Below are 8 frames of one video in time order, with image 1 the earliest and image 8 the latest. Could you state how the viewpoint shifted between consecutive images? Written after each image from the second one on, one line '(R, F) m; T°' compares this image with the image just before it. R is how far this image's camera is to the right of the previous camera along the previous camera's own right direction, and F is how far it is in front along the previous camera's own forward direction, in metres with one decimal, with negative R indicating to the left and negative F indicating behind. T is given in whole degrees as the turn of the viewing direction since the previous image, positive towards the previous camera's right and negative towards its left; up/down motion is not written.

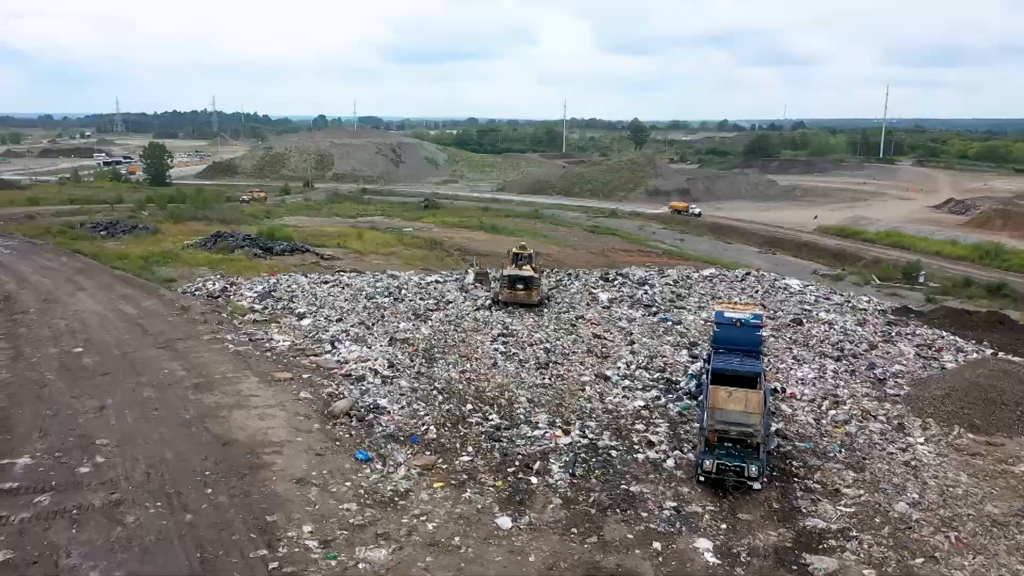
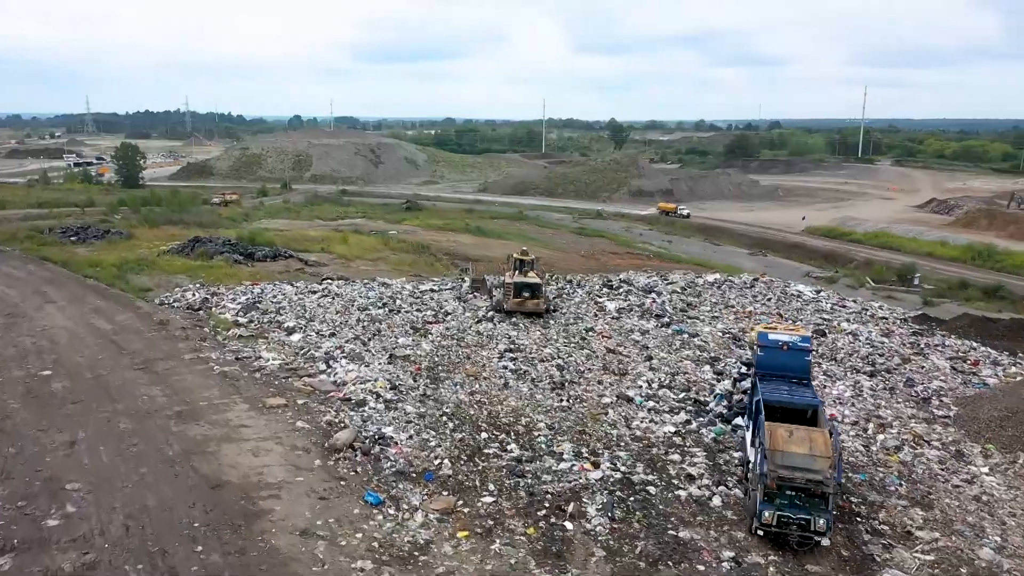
(-0.5, +1.1) m; +2°
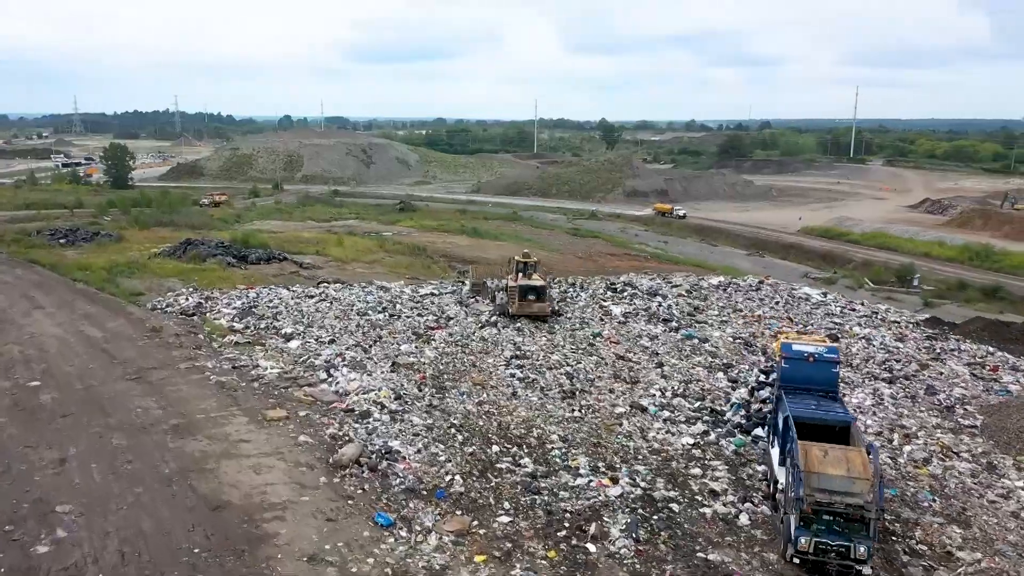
(-0.3, +0.4) m; +1°
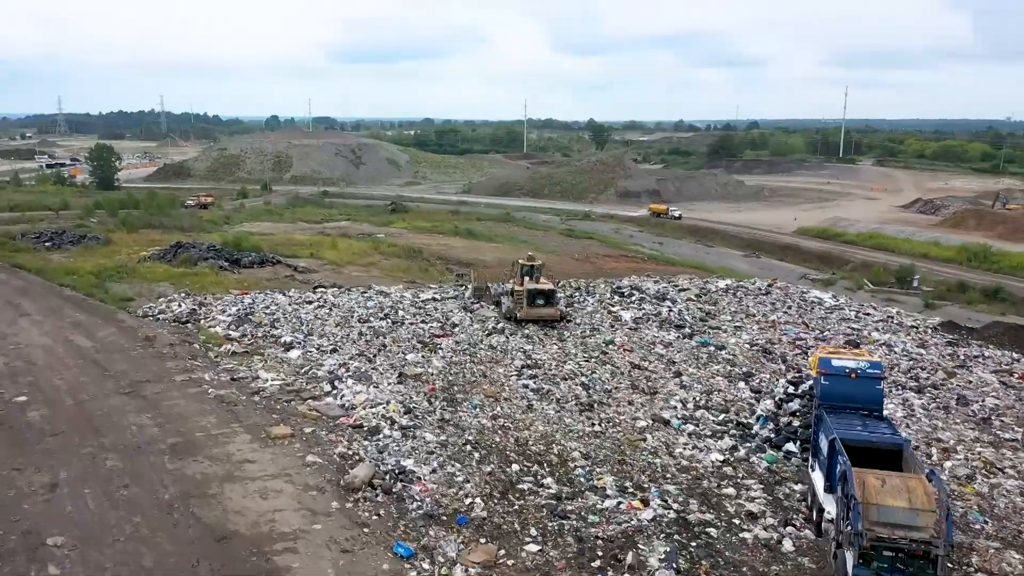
(-0.4, +0.6) m; +1°
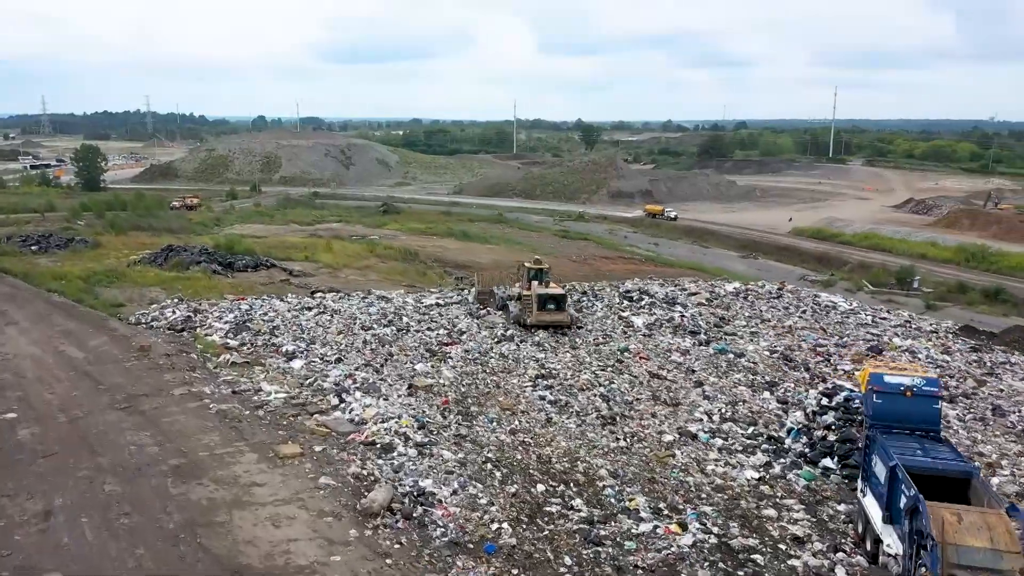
(-0.4, +0.5) m; +1°
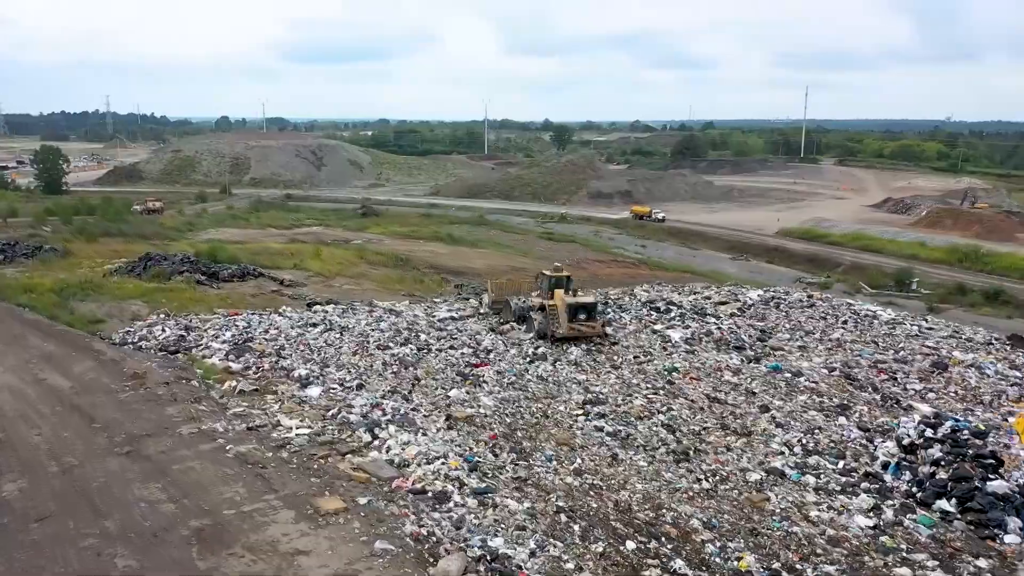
(-1.1, +1.3) m; +2°
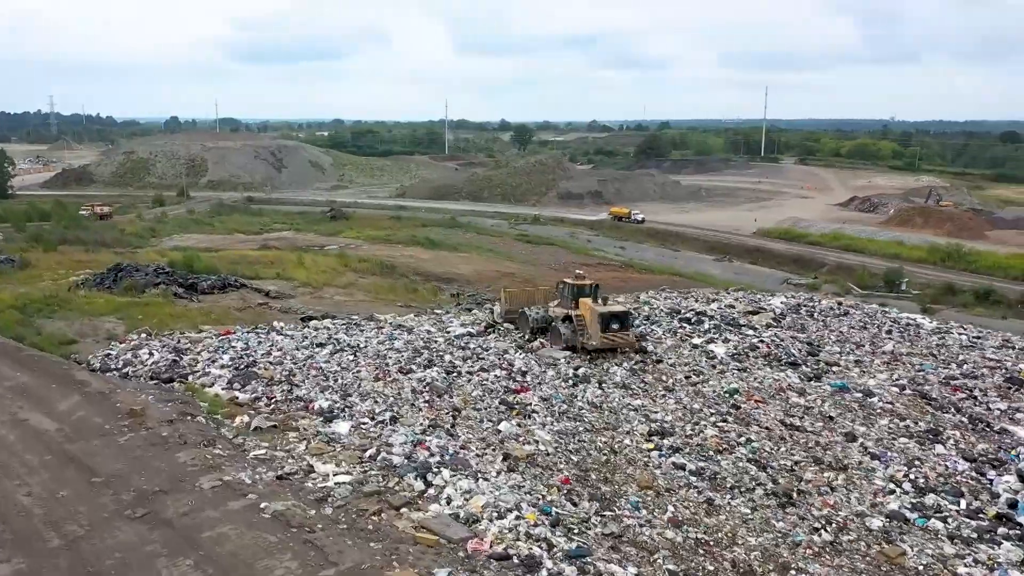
(-1.2, +1.3) m; +3°
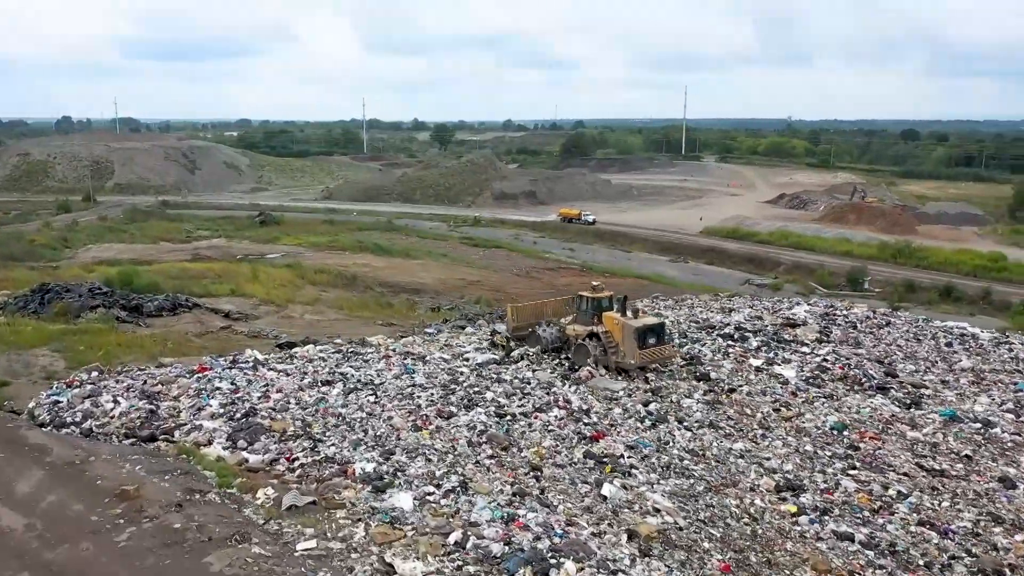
(-1.8, +2.1) m; +6°
